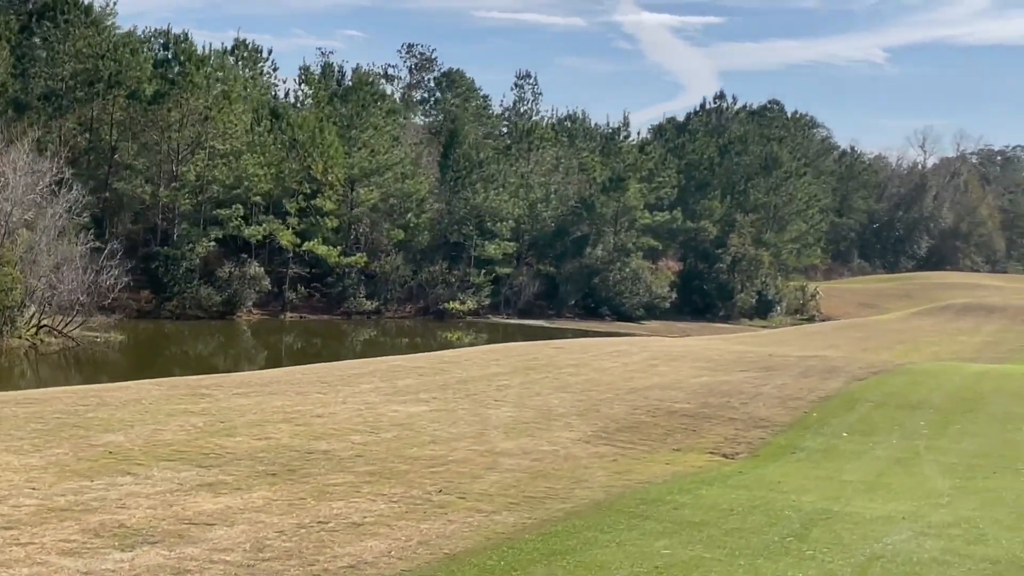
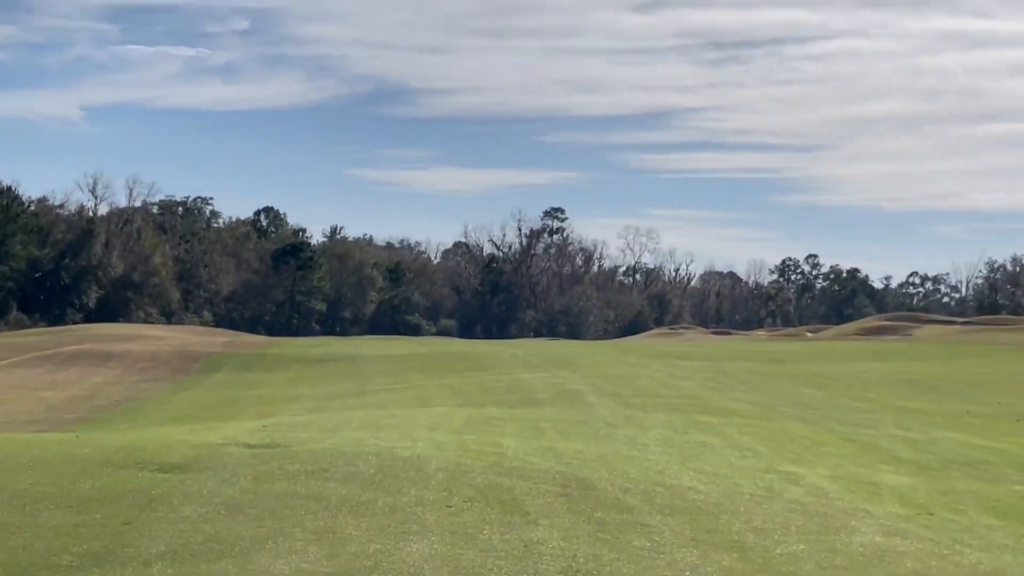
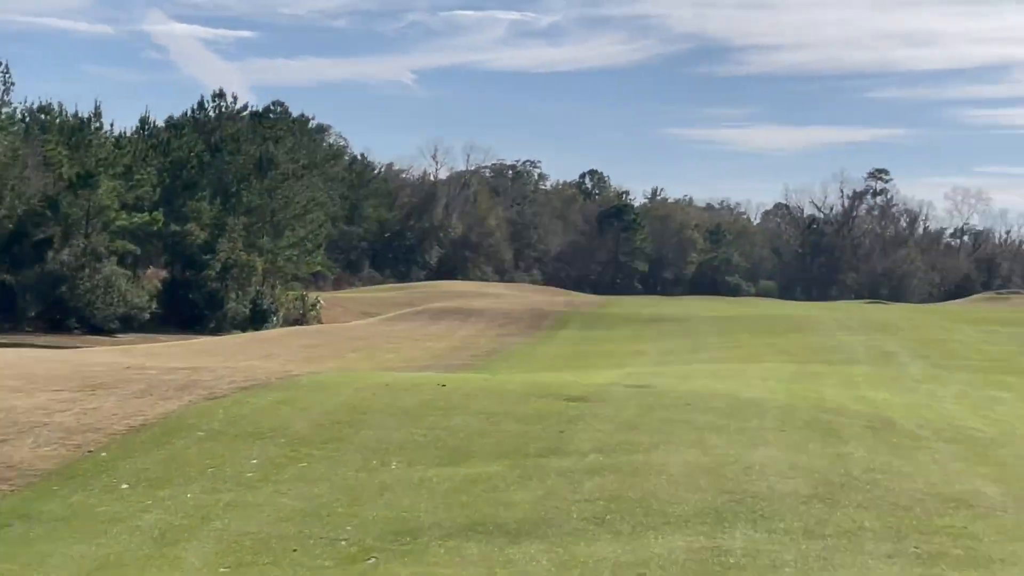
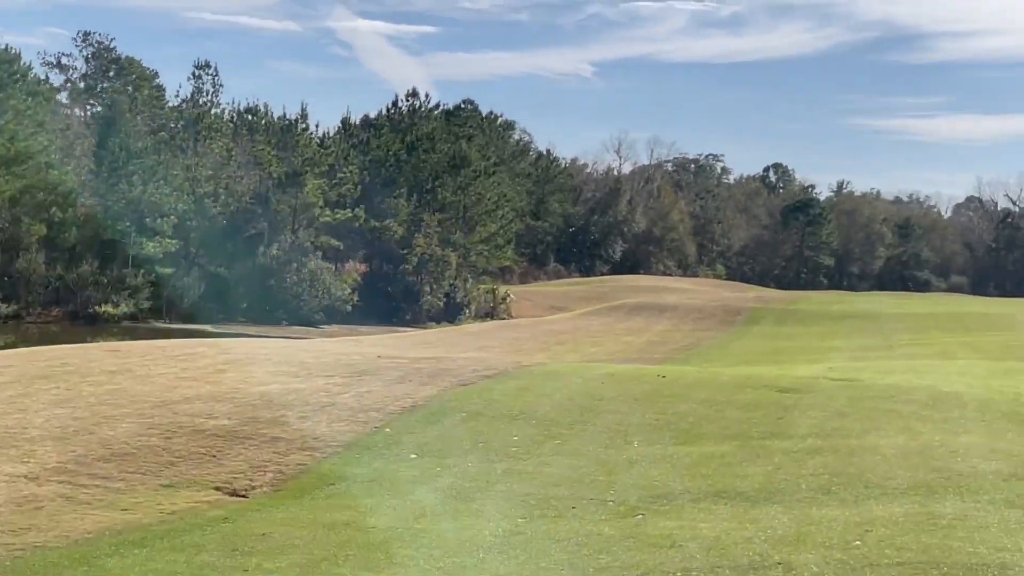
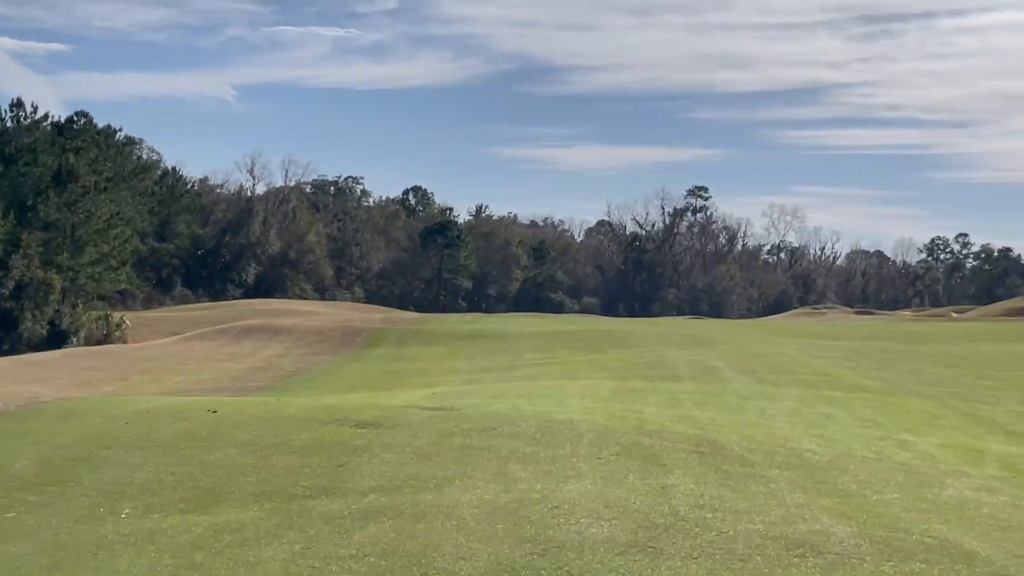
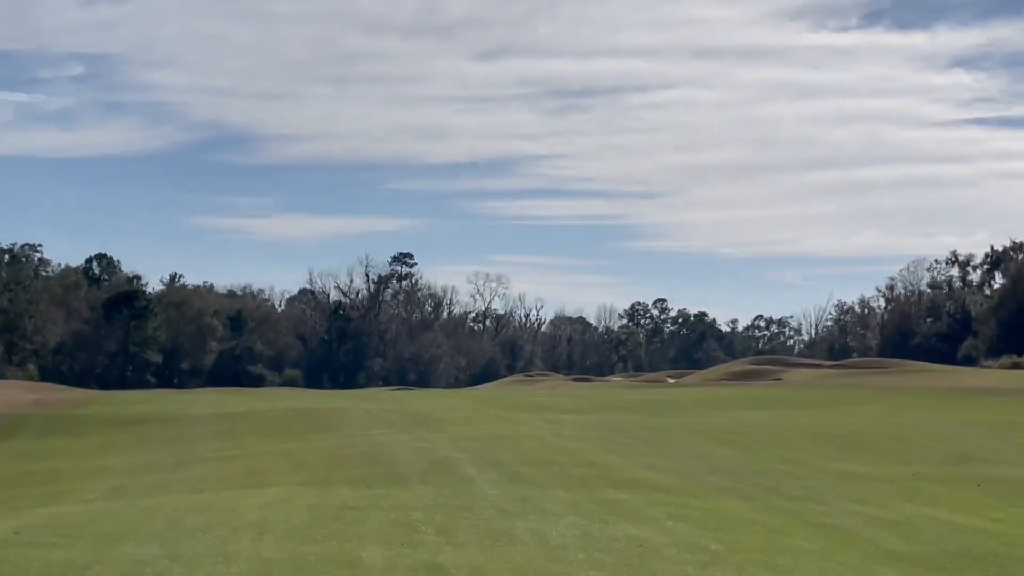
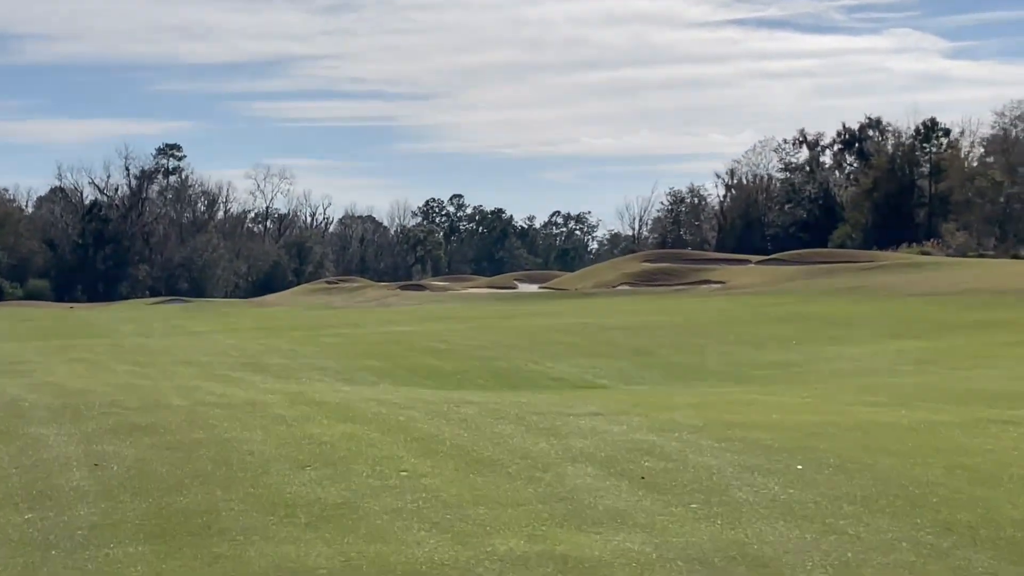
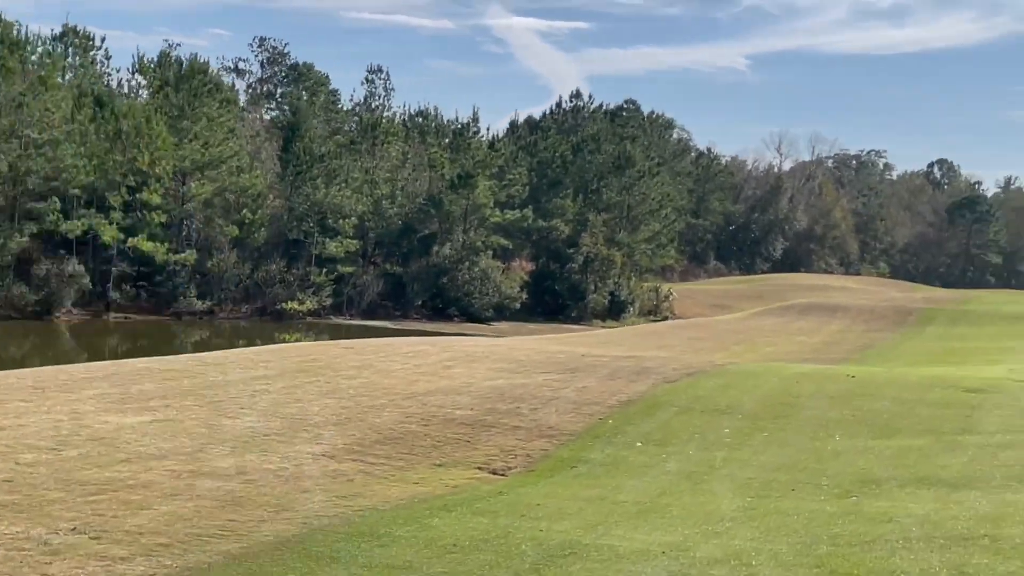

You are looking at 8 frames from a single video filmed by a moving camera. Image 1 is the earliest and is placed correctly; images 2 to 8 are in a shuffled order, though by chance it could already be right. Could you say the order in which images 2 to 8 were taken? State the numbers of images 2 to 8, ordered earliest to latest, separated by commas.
8, 4, 3, 5, 2, 6, 7
